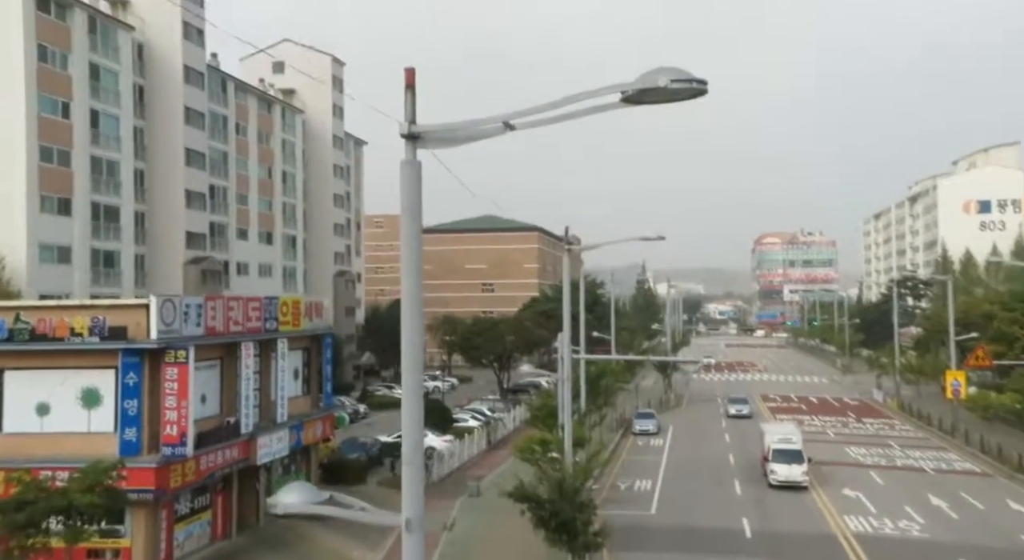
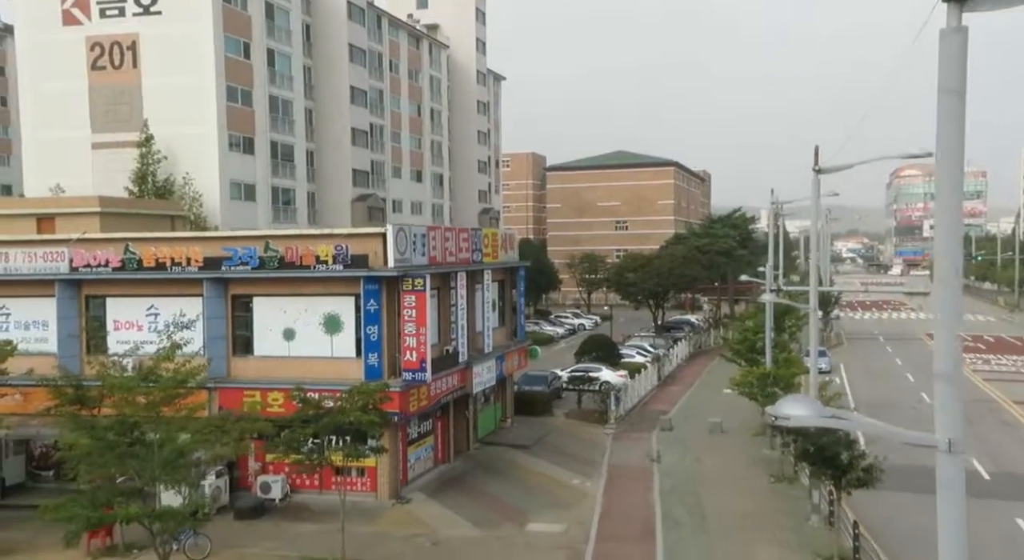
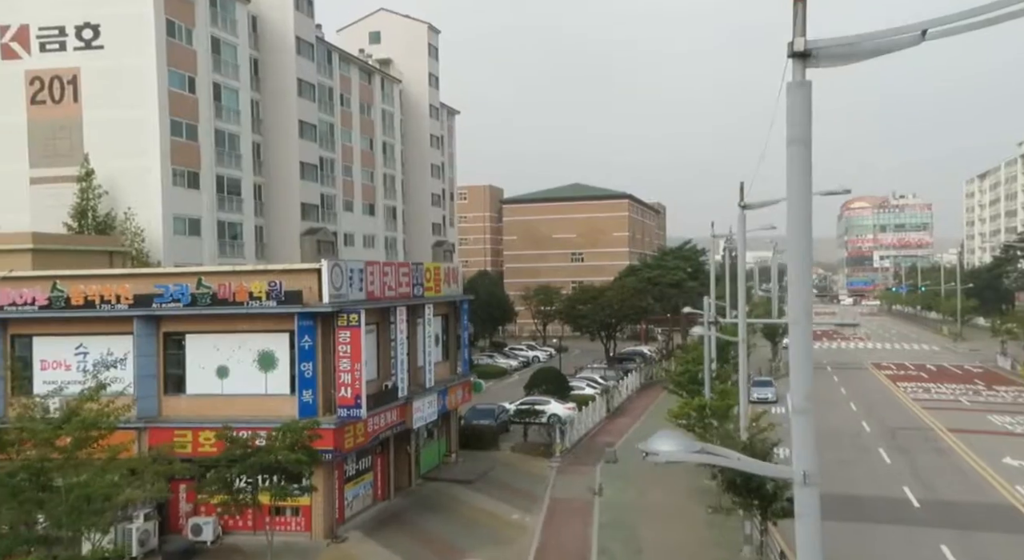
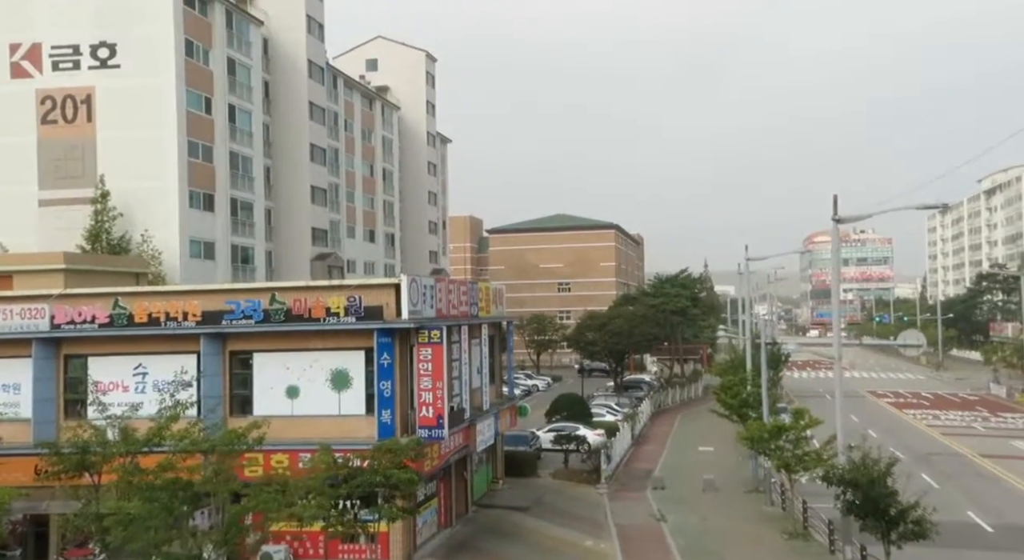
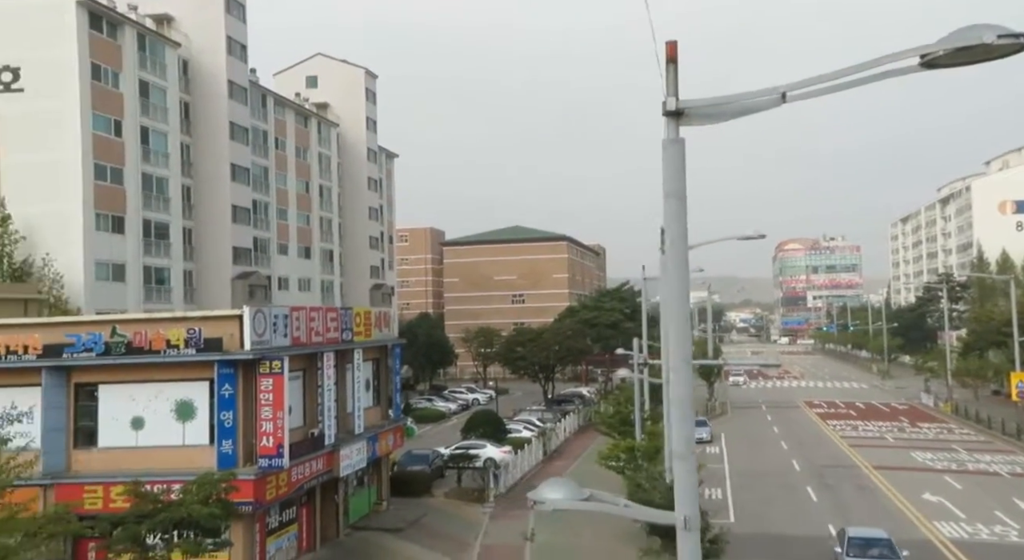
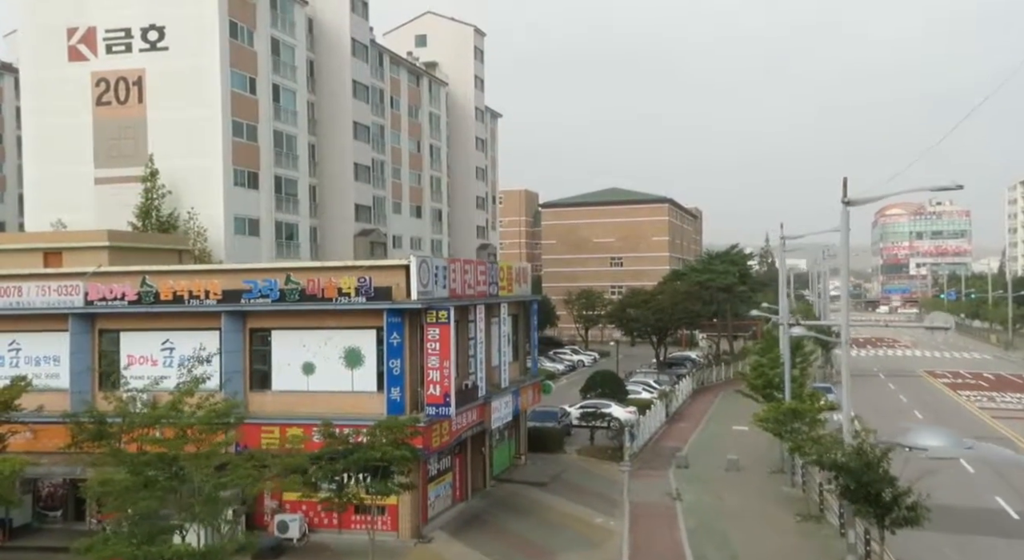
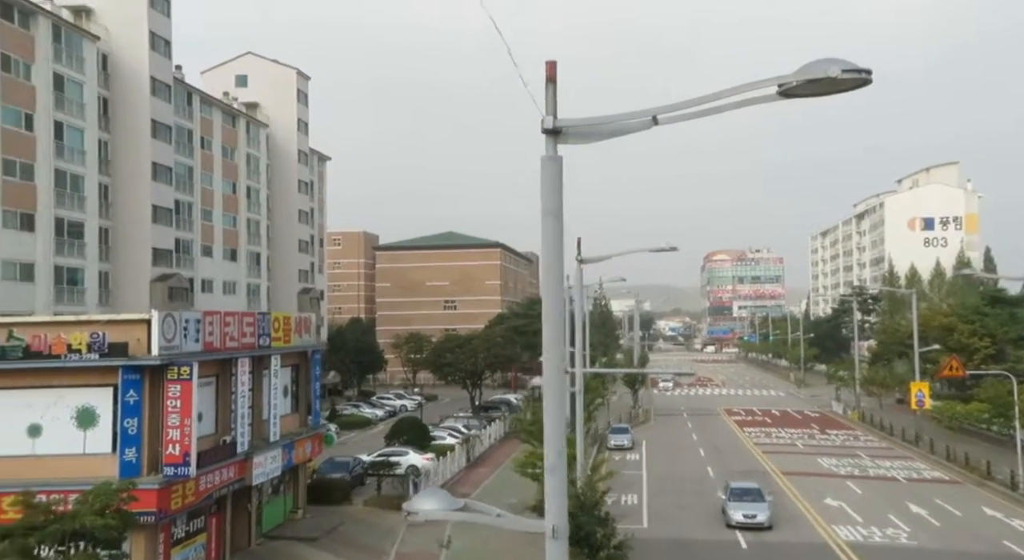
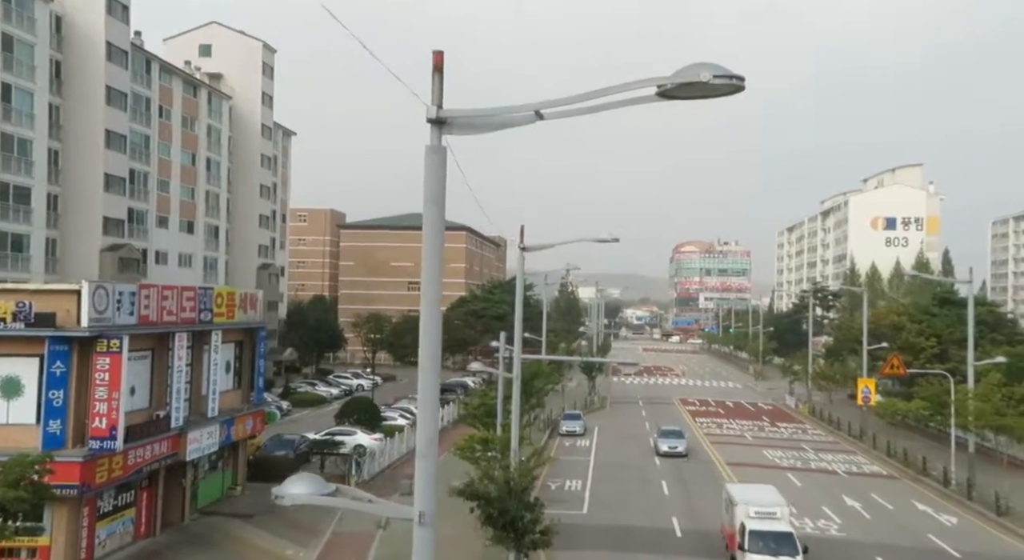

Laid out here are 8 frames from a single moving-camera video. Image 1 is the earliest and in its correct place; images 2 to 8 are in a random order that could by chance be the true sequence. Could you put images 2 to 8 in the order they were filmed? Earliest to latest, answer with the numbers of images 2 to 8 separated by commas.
8, 7, 5, 3, 2, 6, 4
